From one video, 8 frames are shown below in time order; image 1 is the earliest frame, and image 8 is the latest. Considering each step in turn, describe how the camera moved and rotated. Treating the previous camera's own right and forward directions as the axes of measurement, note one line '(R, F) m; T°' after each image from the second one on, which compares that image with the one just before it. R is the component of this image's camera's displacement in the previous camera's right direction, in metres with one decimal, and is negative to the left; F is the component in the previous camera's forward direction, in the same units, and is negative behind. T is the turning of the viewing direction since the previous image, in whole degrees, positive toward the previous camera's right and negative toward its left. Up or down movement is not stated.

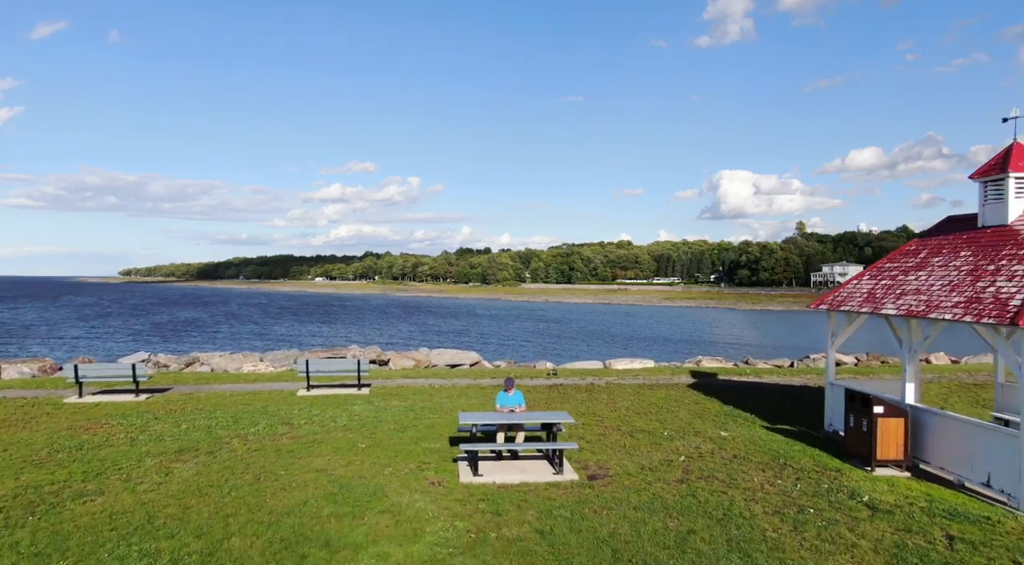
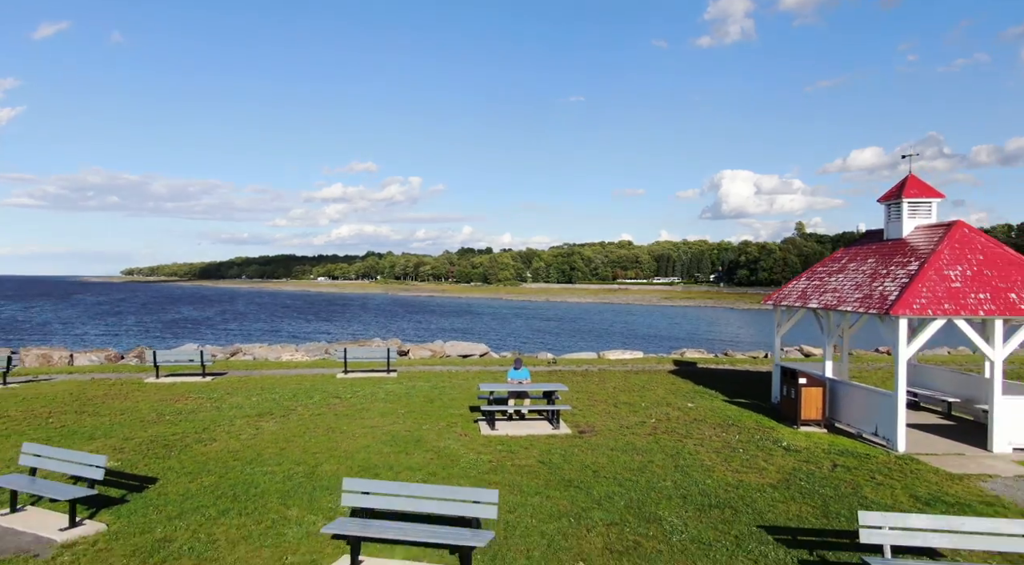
(-0.1, -2.4) m; 0°
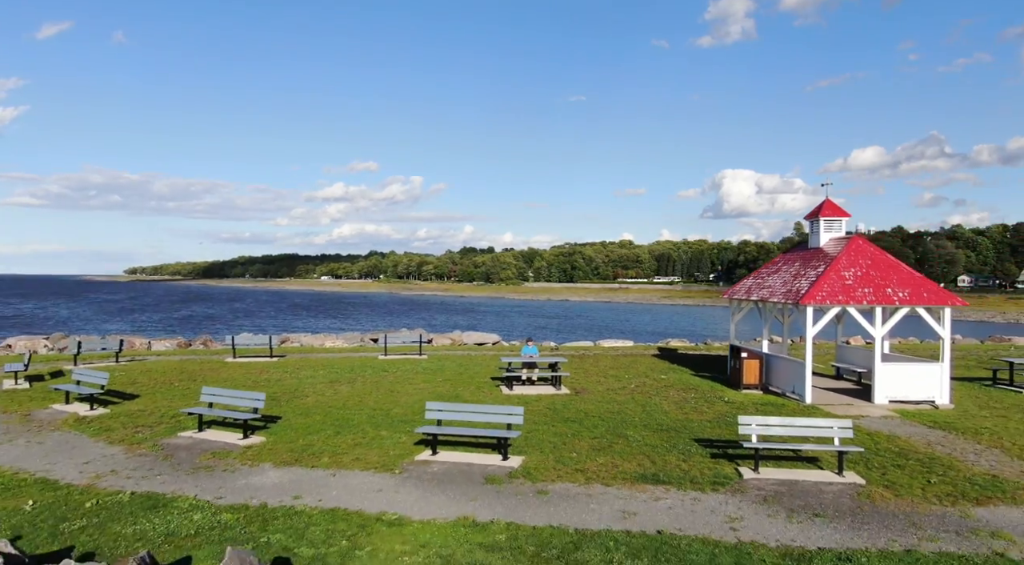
(-0.2, -3.3) m; 0°
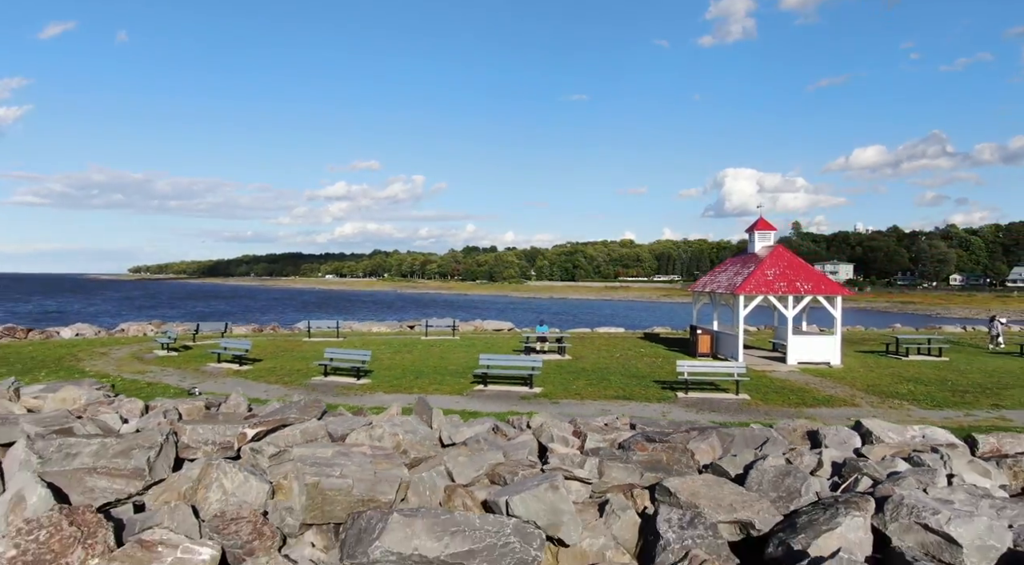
(-0.4, -5.0) m; 0°
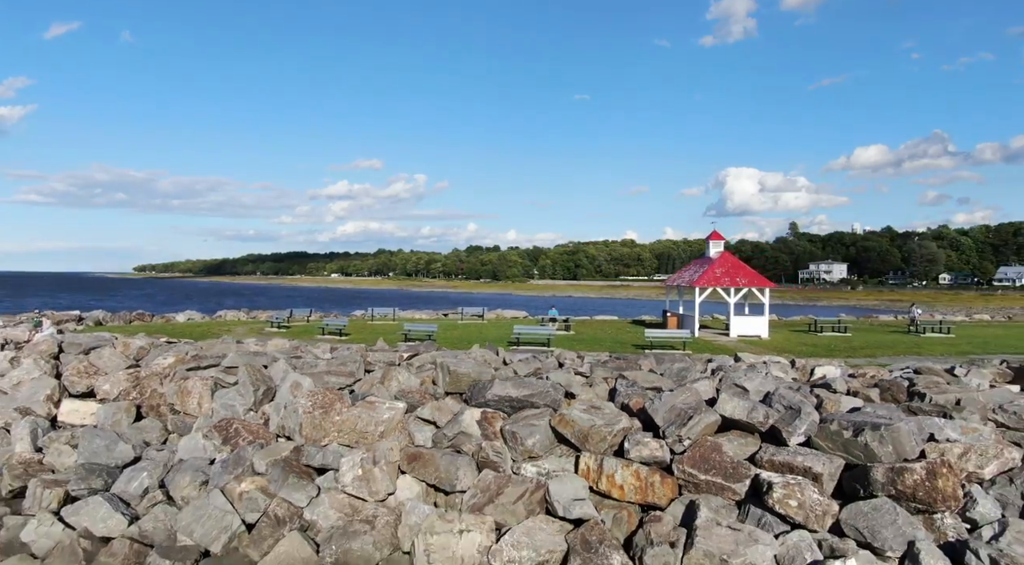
(-0.6, -6.6) m; 0°
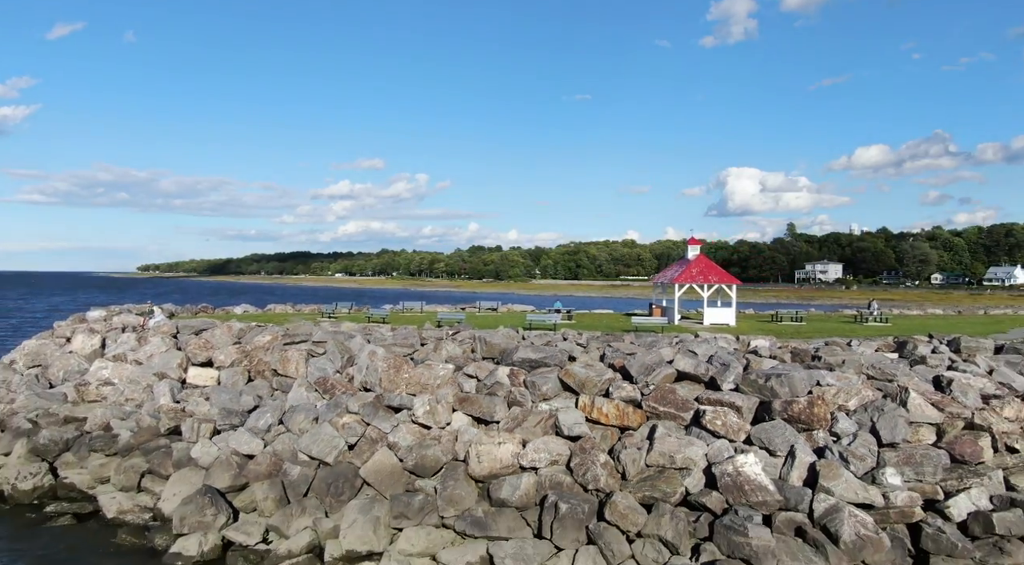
(-0.4, -5.0) m; 0°
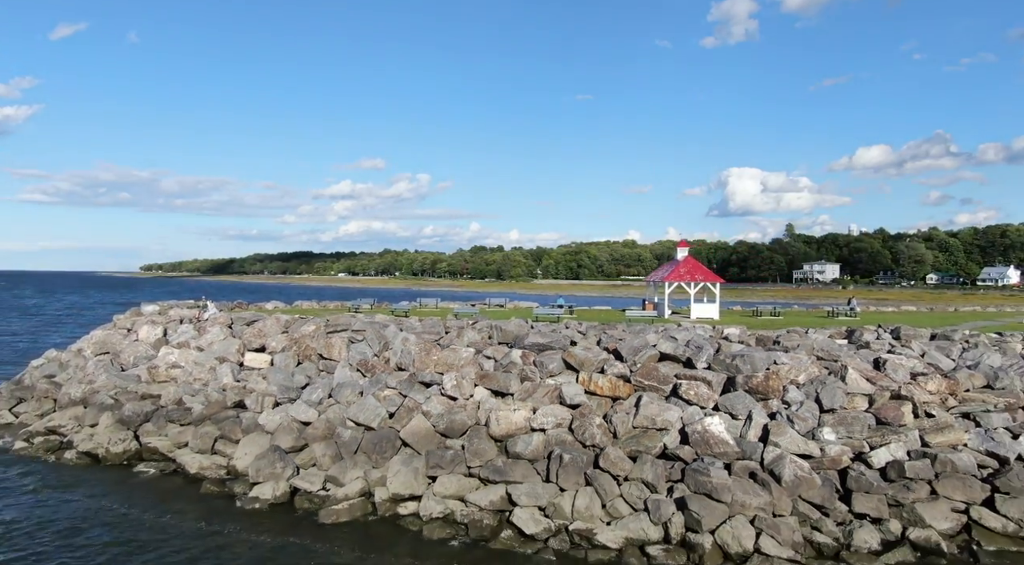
(-0.3, -3.5) m; 0°
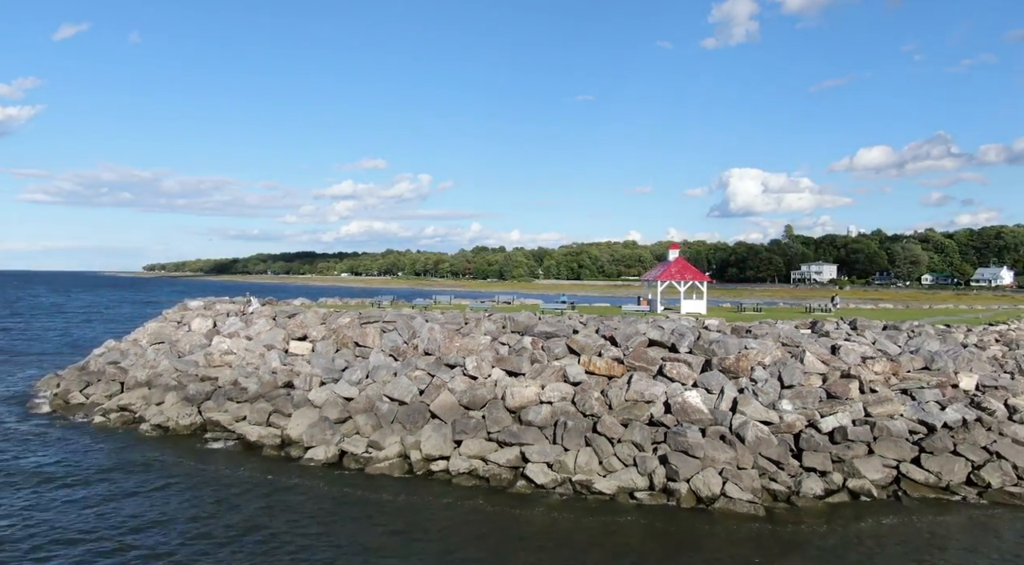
(-0.4, -3.6) m; 0°
